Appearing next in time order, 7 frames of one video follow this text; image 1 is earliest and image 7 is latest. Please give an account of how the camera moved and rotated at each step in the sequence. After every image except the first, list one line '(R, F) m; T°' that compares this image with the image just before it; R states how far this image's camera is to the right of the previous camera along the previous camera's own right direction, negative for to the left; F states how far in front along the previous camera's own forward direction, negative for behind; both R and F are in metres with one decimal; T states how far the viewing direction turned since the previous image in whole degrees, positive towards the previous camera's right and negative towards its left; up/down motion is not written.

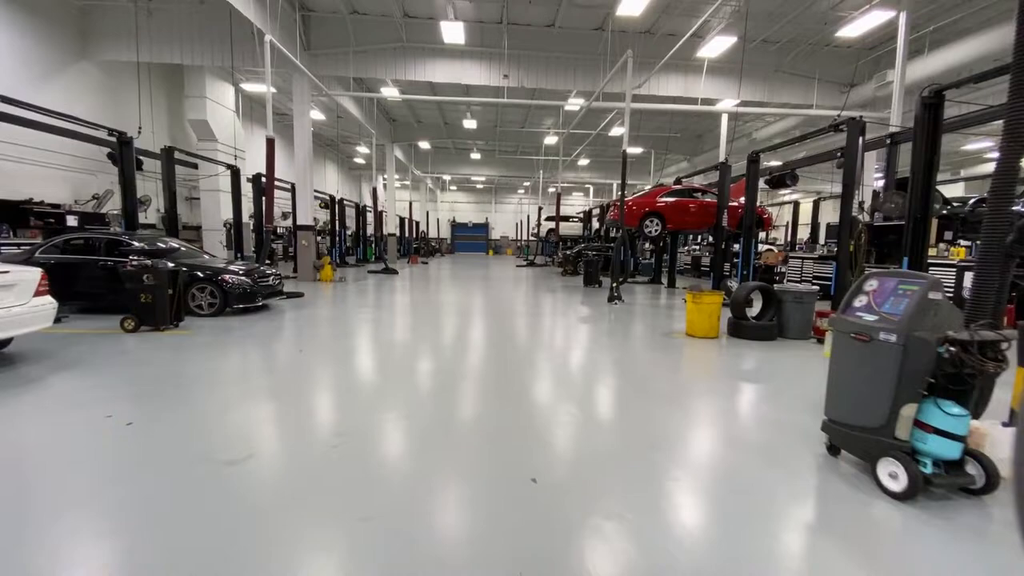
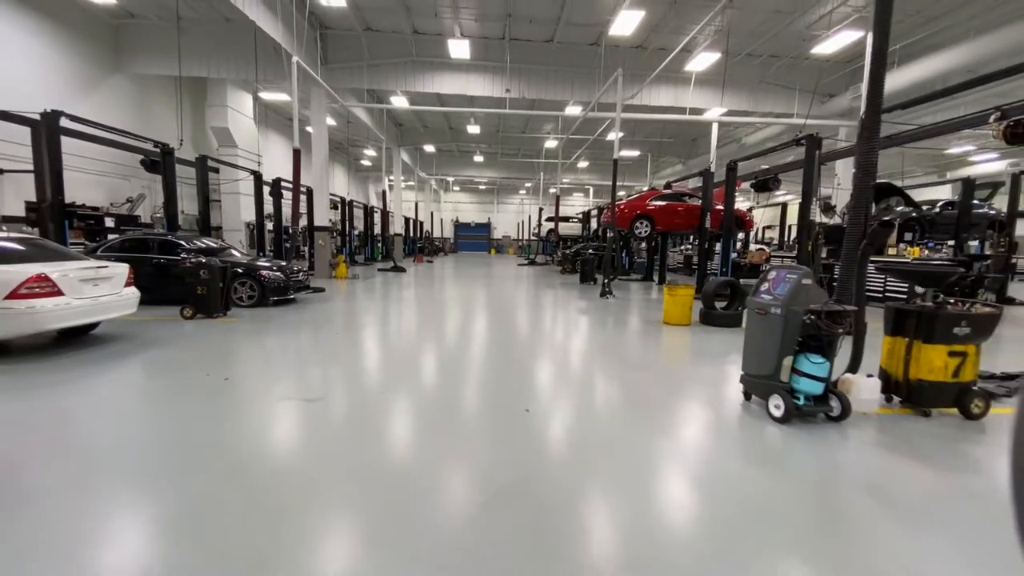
(0.0, -0.7) m; 0°
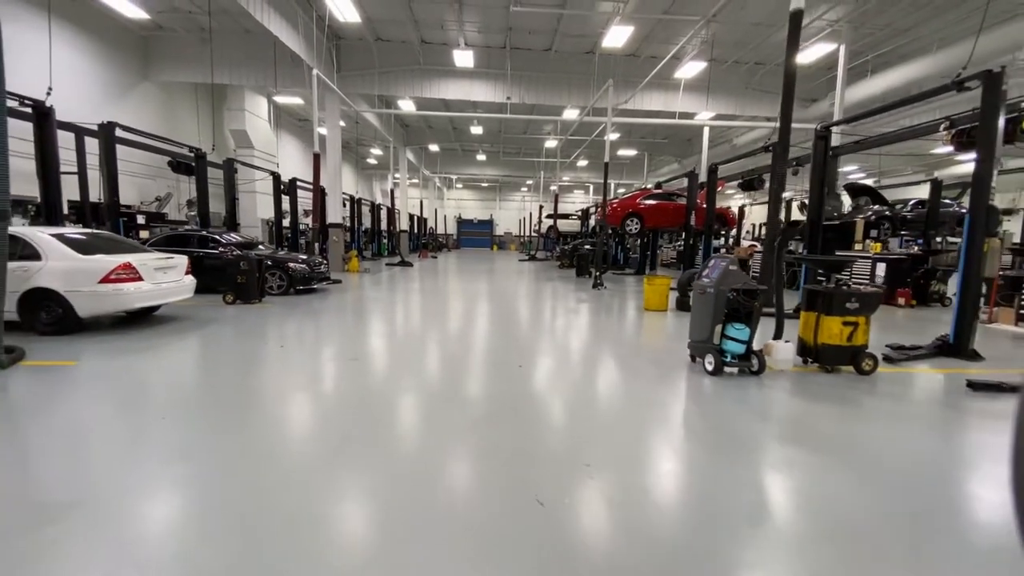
(0.0, -0.7) m; 0°
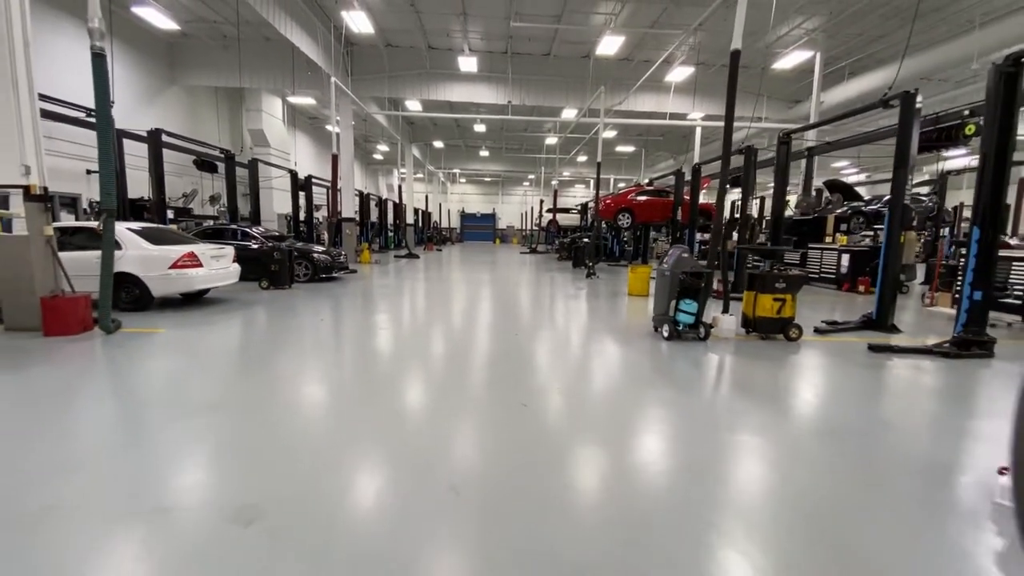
(0.0, -0.8) m; 0°
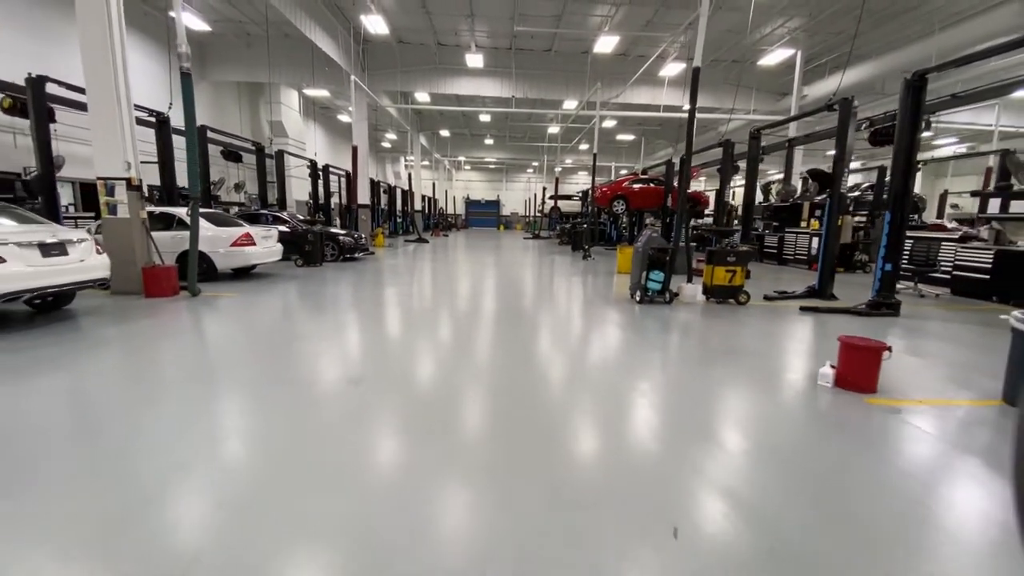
(0.0, -0.9) m; -1°
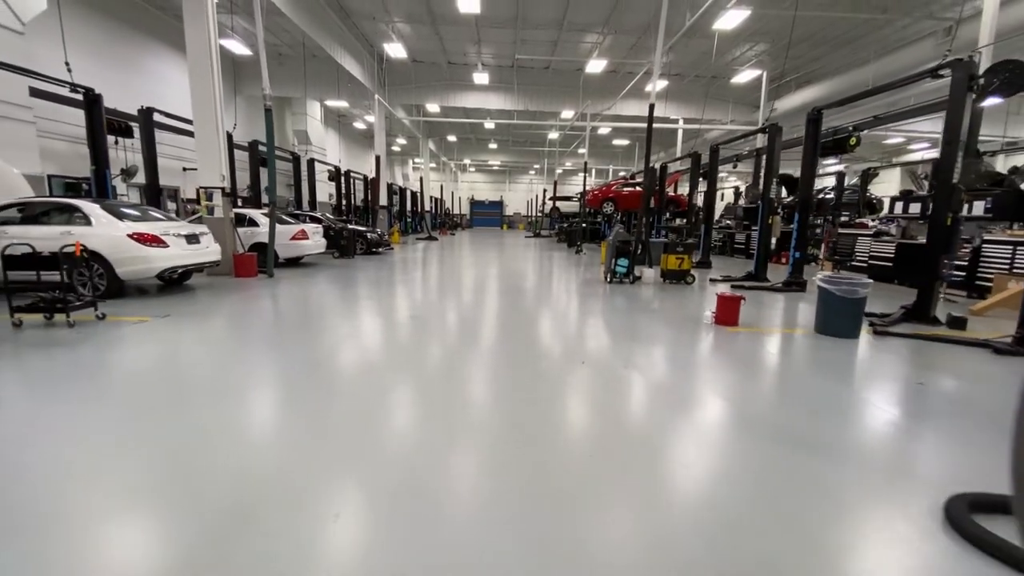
(0.0, -1.5) m; 0°
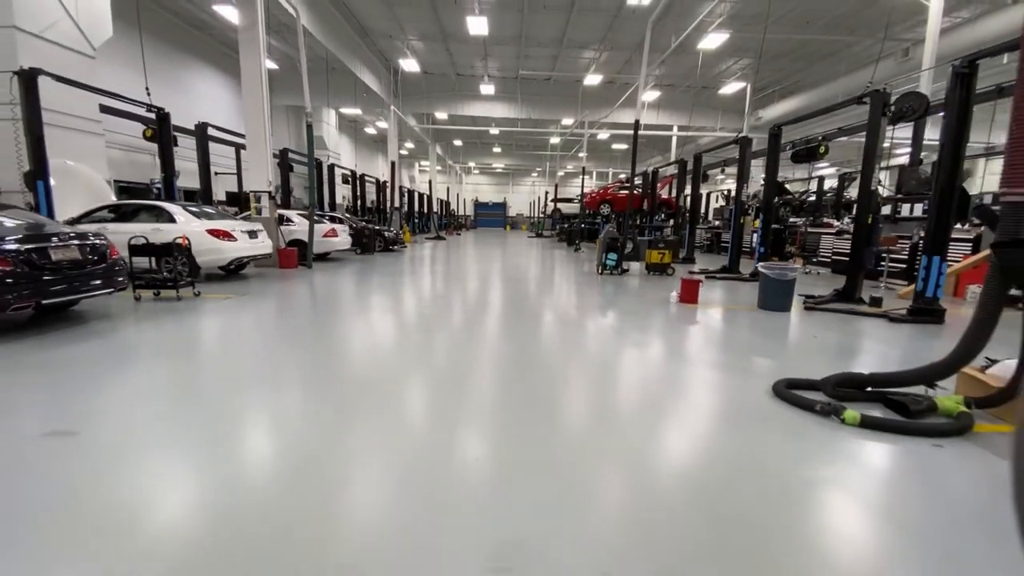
(0.0, -1.0) m; 0°
